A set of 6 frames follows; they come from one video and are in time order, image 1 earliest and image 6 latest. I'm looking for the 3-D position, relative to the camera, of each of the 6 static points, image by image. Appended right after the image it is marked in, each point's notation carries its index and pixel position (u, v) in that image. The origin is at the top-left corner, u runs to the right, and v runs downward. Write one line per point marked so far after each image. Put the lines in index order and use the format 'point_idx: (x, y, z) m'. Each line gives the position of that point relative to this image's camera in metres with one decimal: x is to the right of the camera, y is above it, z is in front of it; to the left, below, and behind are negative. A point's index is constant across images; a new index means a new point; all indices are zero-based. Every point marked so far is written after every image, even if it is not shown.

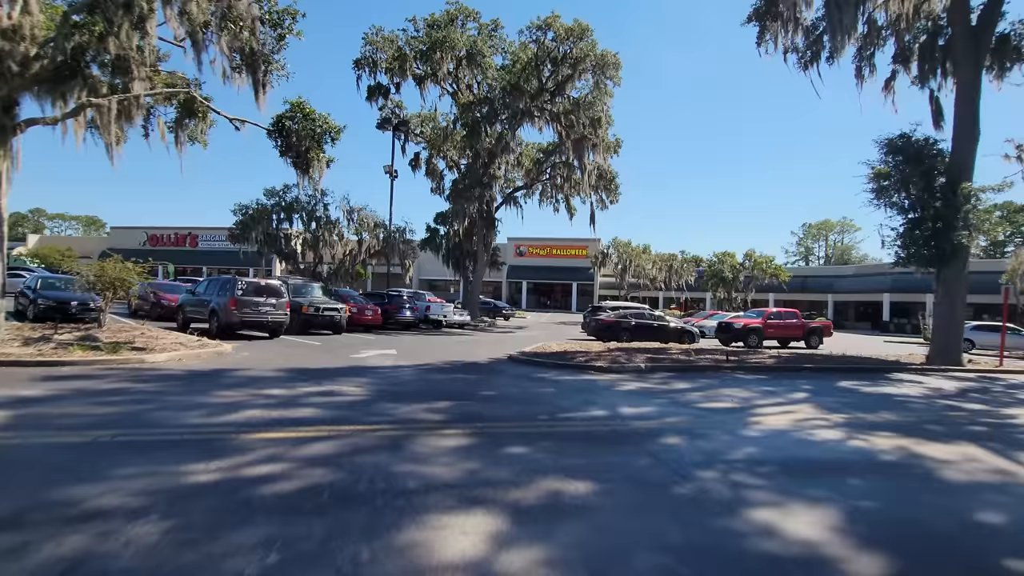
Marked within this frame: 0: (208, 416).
0: (-4.1, -1.7, +7.4) m
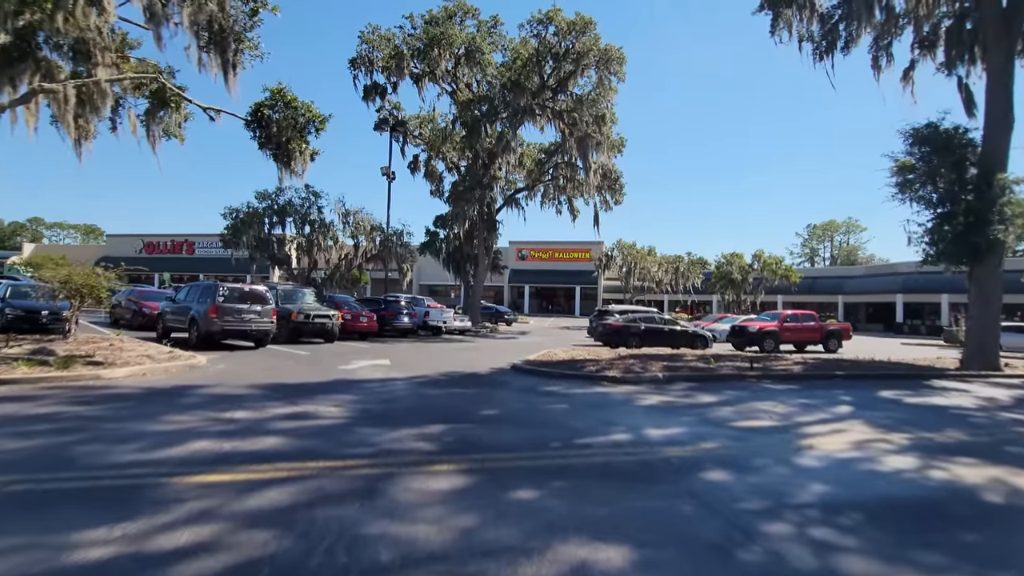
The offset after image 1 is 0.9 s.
0: (-4.0, -1.8, +6.0) m
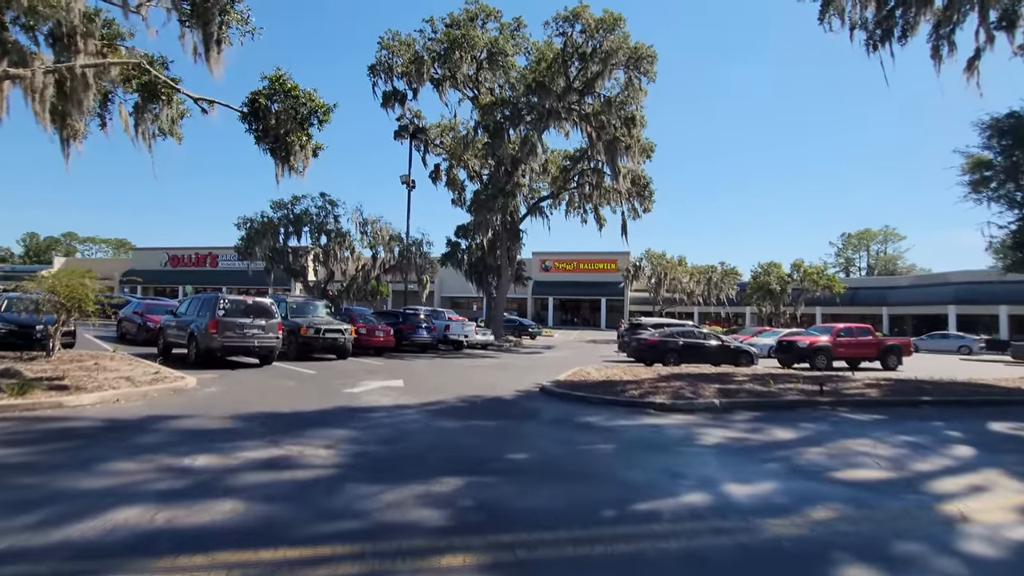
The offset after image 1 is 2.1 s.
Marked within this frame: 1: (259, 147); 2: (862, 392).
0: (-3.7, -1.9, +4.3) m
1: (-5.3, +3.0, +11.7) m
2: (+8.4, -2.5, +13.3) m
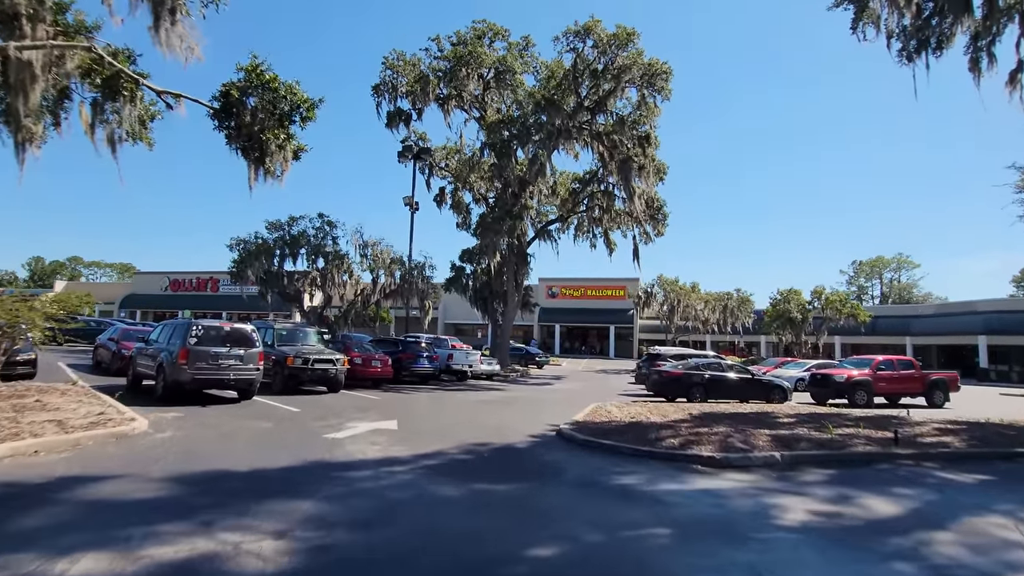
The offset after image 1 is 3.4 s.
0: (-3.5, -1.9, +2.3) m
1: (-5.1, +2.5, +10.0) m
2: (+8.6, -3.1, +11.2) m
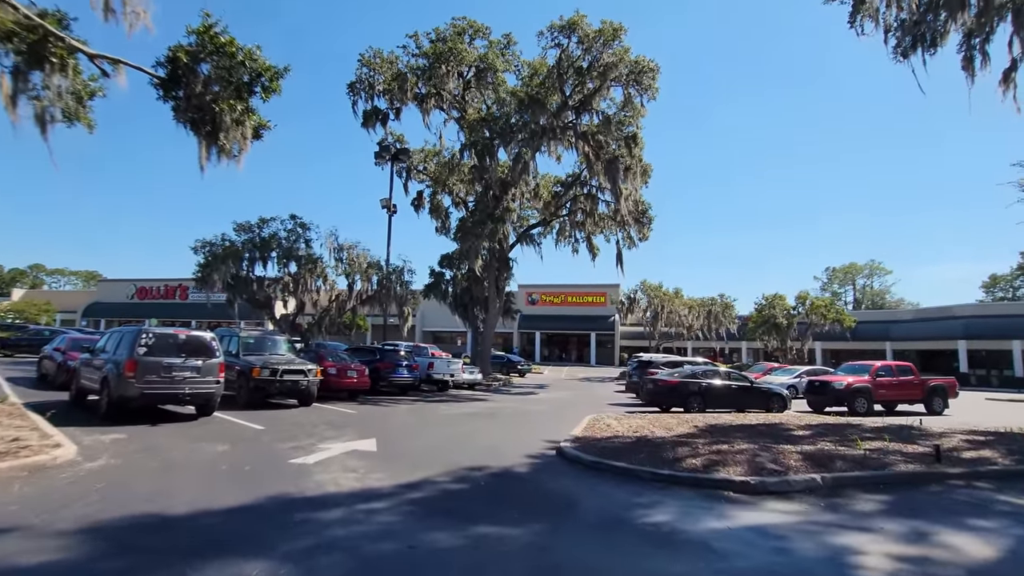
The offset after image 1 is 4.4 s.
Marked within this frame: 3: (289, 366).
0: (-3.2, -1.8, +0.9) m
1: (-5.1, +2.5, +8.5) m
2: (+8.6, -3.1, +10.2) m
3: (-6.7, -2.3, +16.6) m
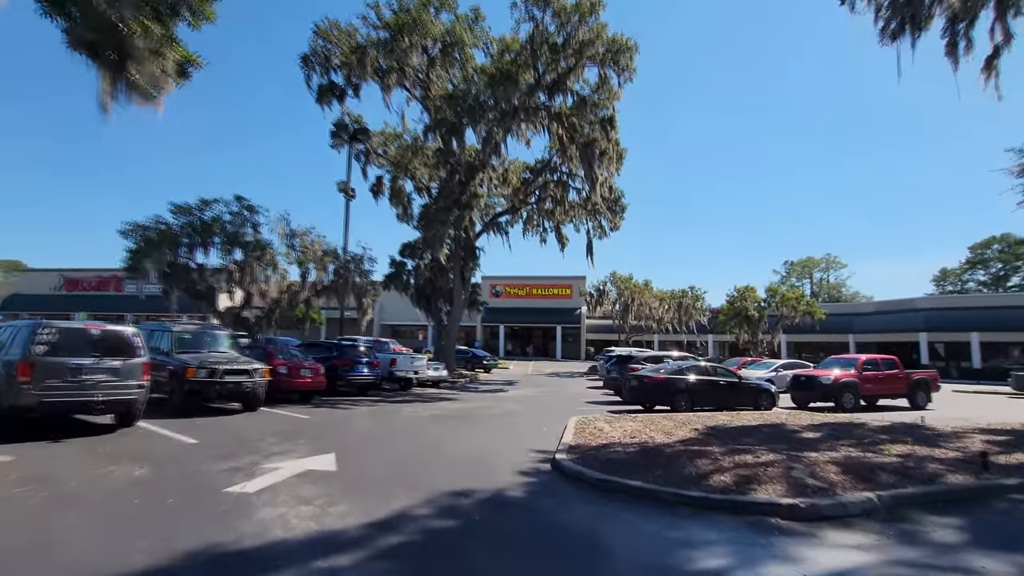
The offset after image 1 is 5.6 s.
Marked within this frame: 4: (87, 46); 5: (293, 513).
0: (-2.7, -1.7, -0.9) m
1: (-5.1, +2.7, +6.5) m
2: (+8.4, -2.8, +9.2) m
3: (-7.2, -2.0, +14.6) m
4: (-5.0, +2.8, +6.7) m
5: (-2.4, -2.5, +6.1) m
